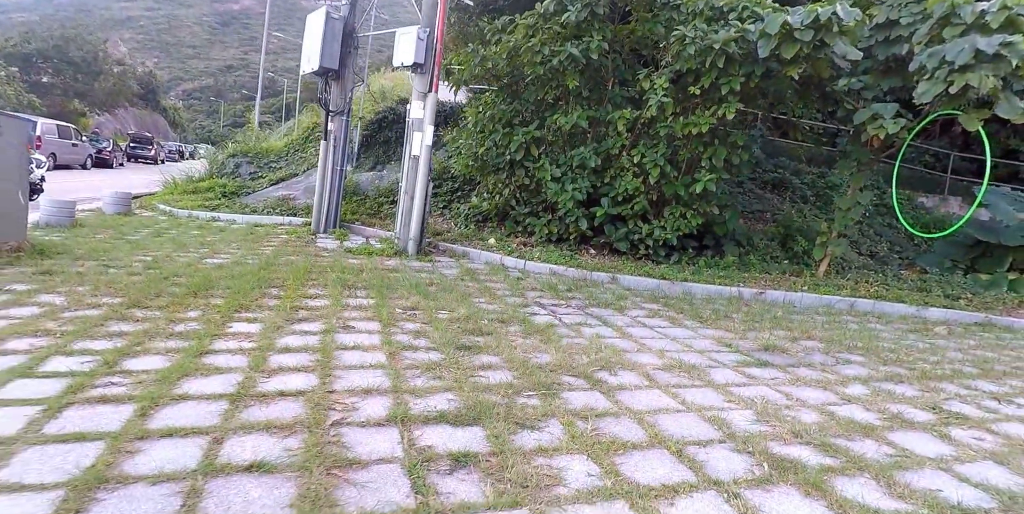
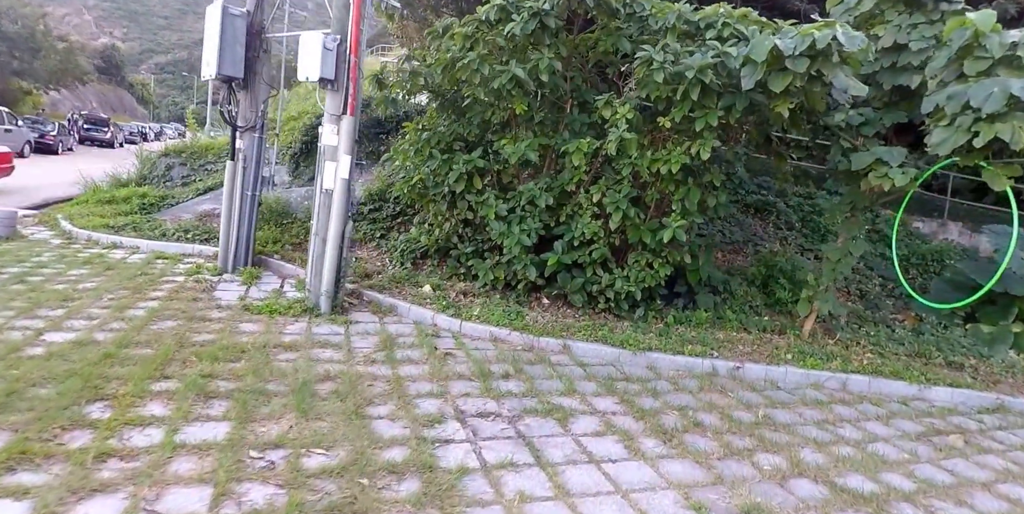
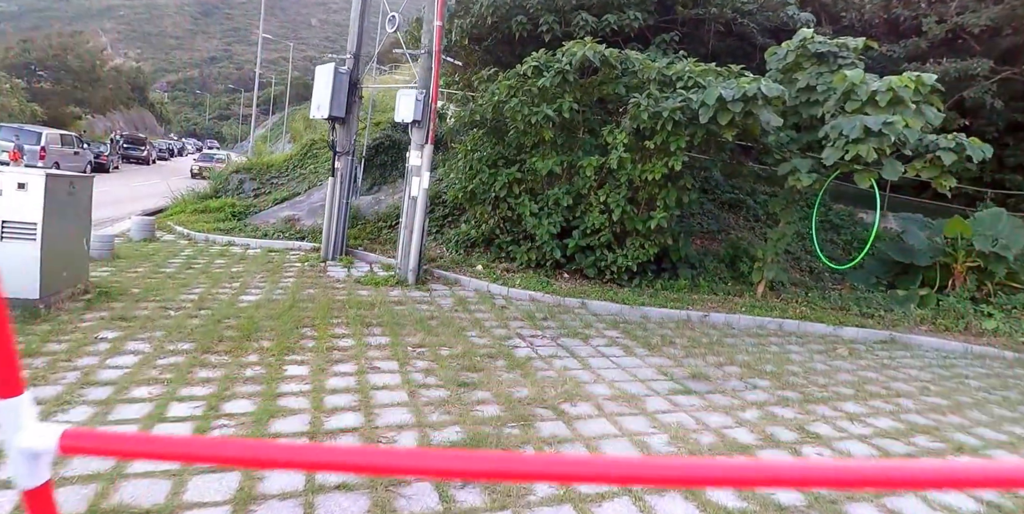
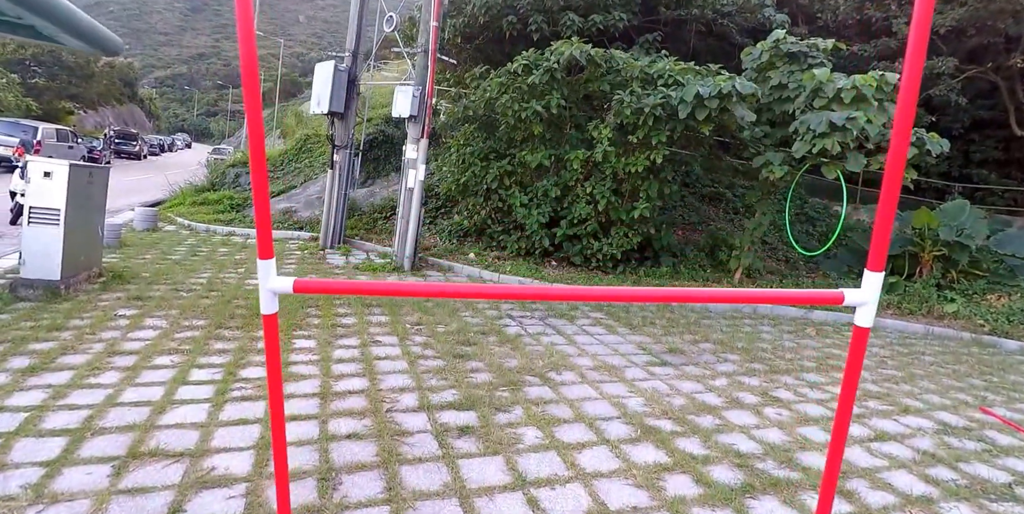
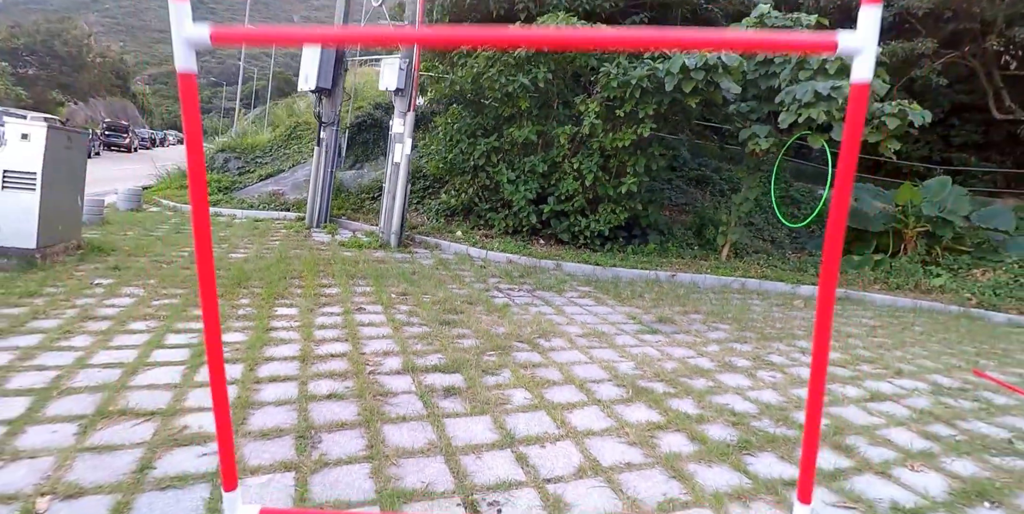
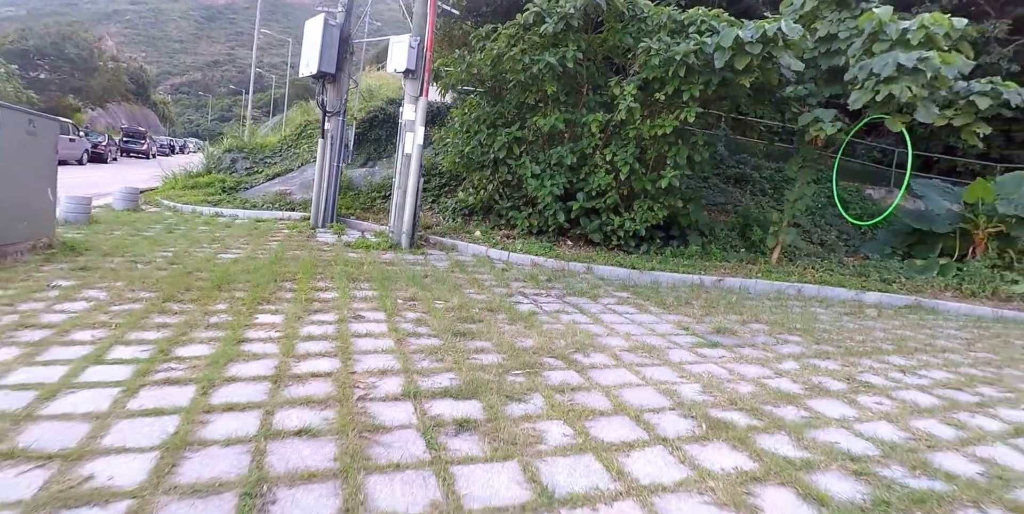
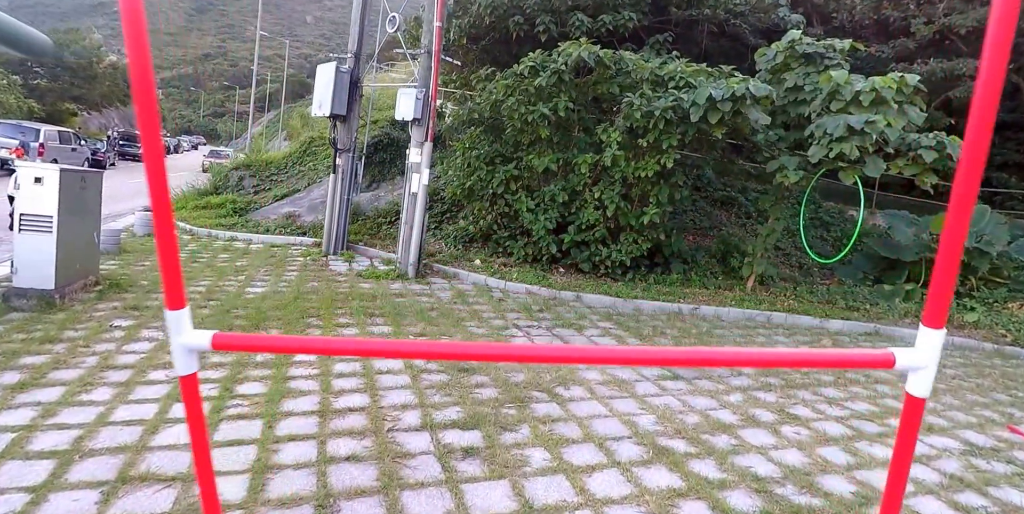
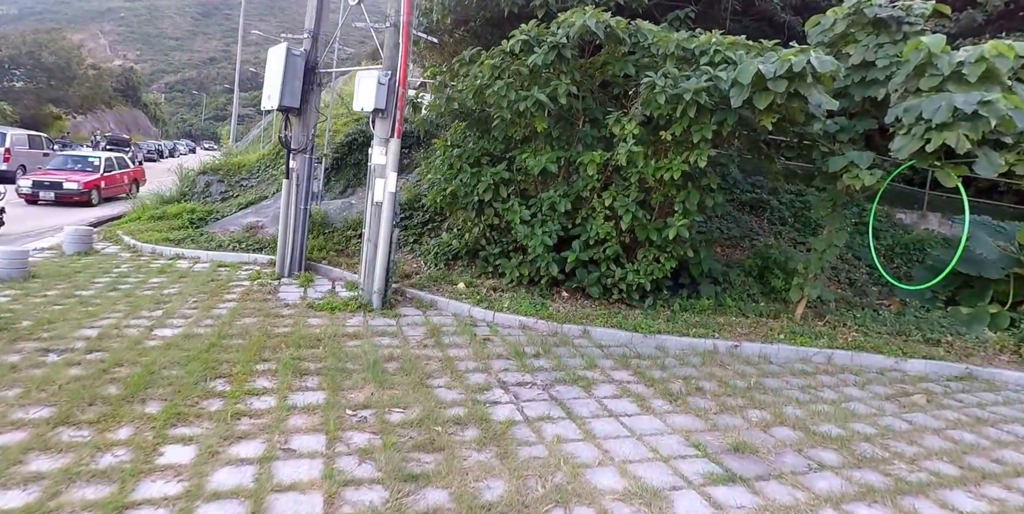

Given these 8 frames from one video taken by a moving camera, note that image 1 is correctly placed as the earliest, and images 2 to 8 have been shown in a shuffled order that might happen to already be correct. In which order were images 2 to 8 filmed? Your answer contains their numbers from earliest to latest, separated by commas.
6, 5, 4, 7, 3, 8, 2
